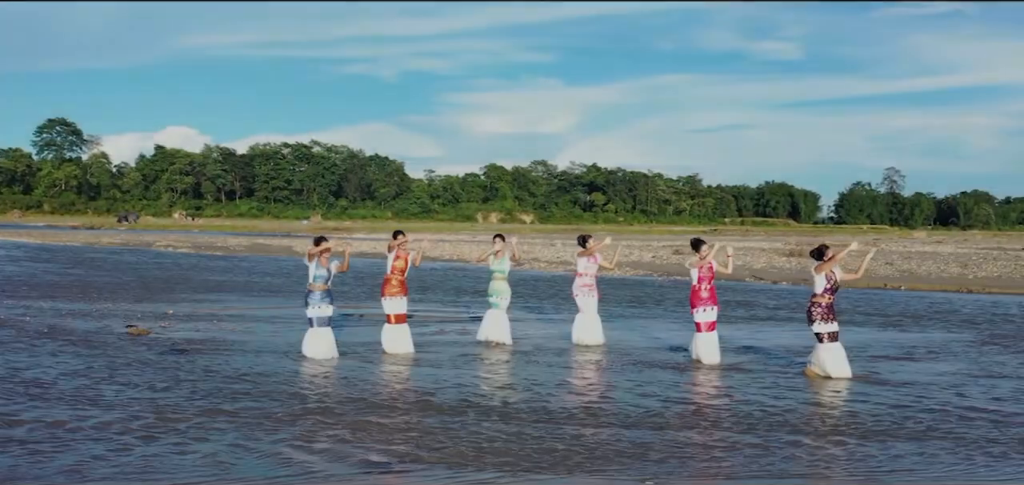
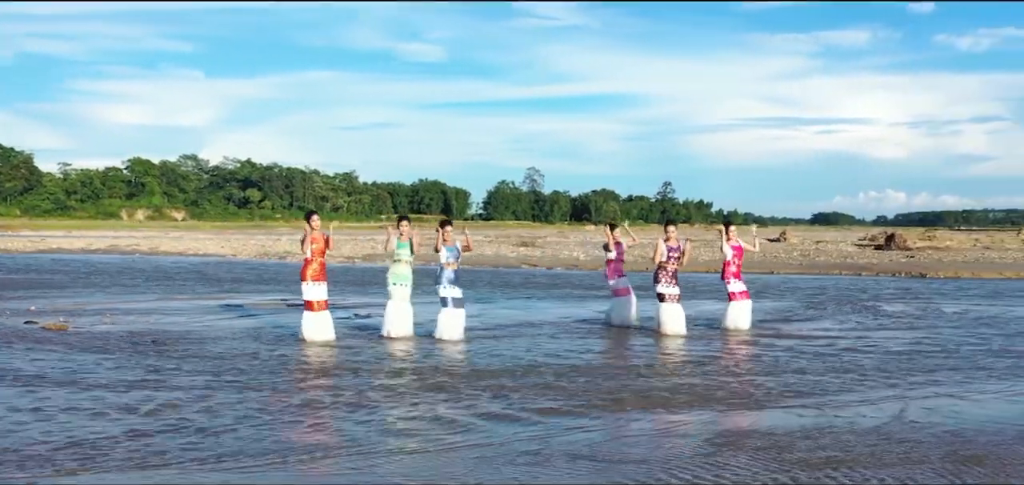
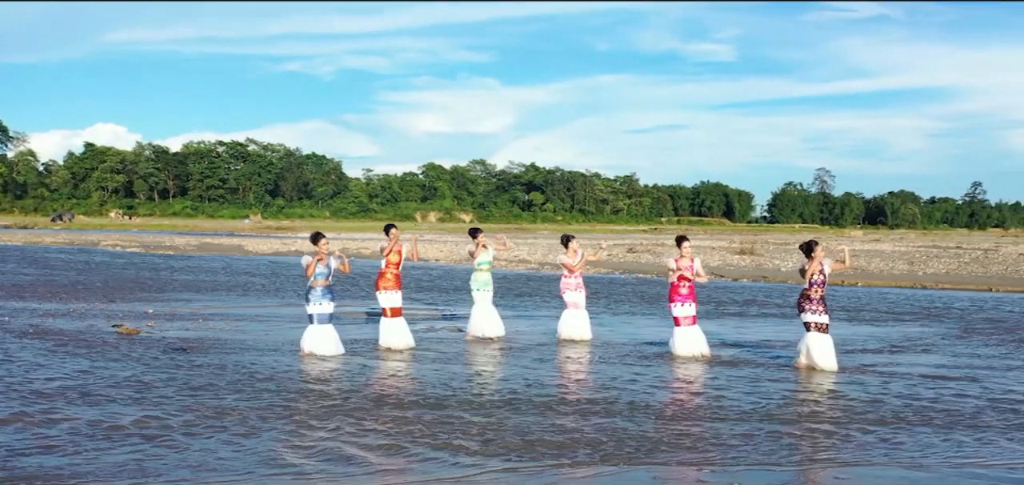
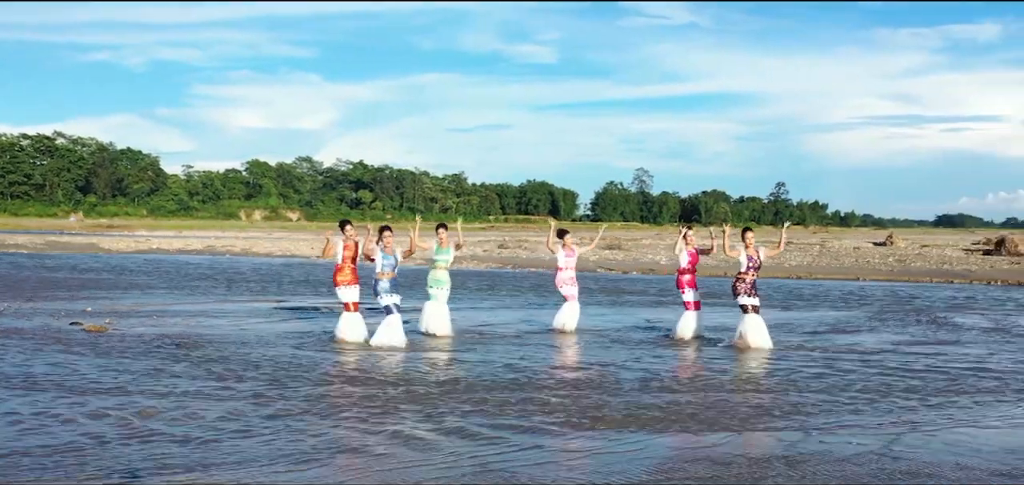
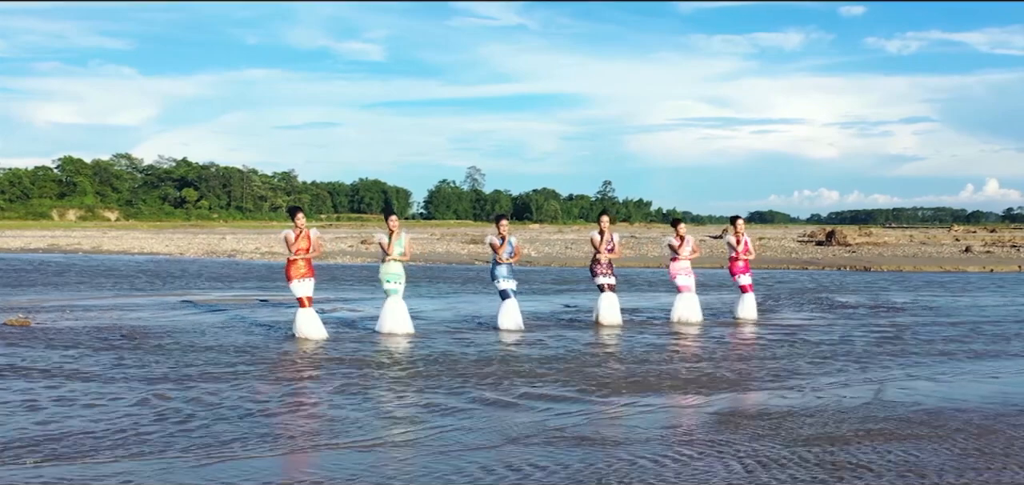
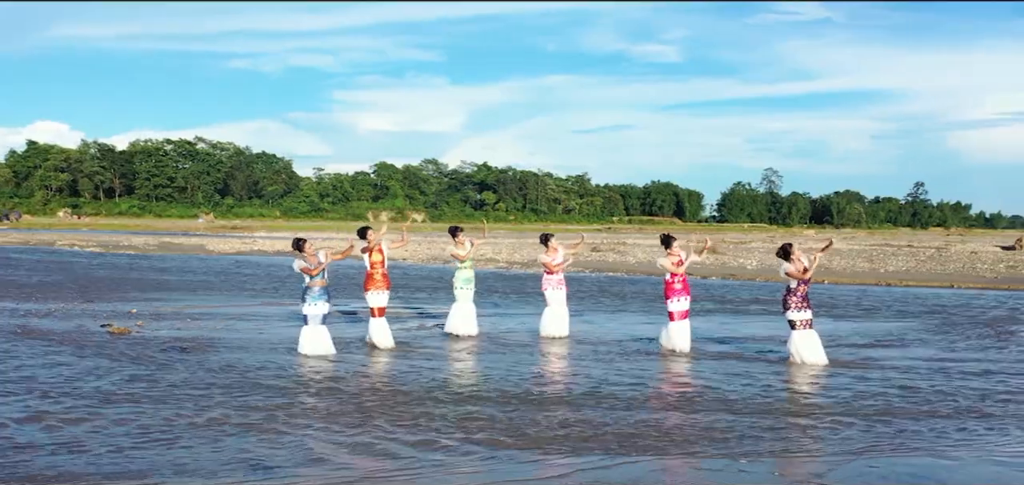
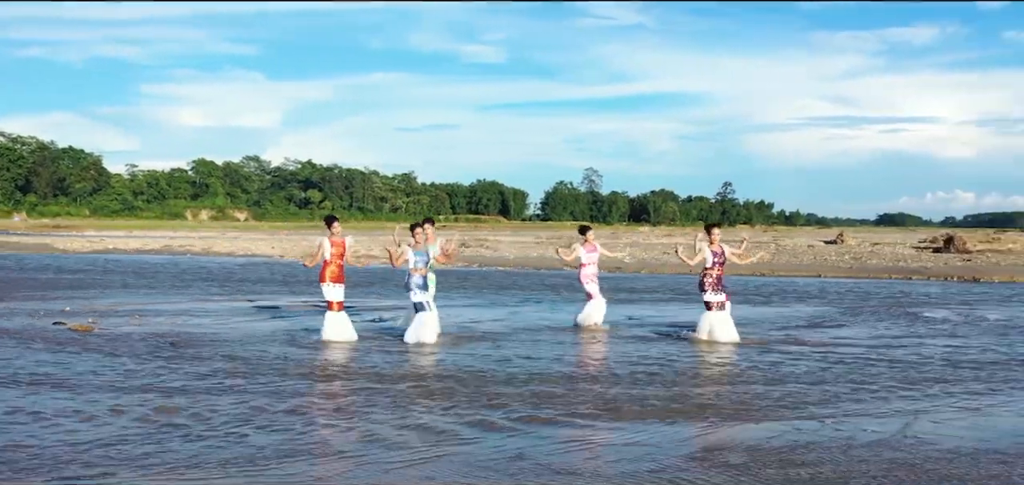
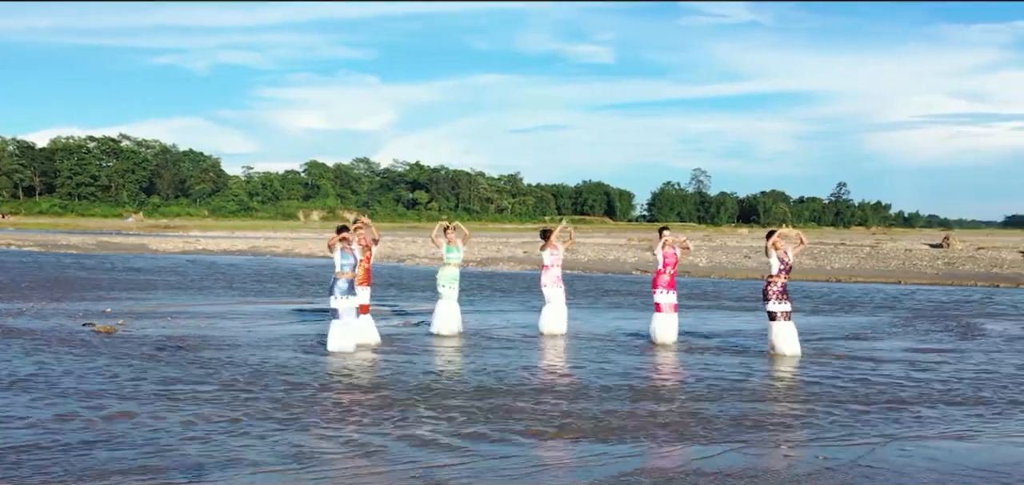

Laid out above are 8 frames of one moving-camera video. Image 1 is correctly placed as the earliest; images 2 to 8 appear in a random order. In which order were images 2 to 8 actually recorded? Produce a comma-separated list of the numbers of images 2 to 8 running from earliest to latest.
3, 6, 8, 4, 7, 2, 5
